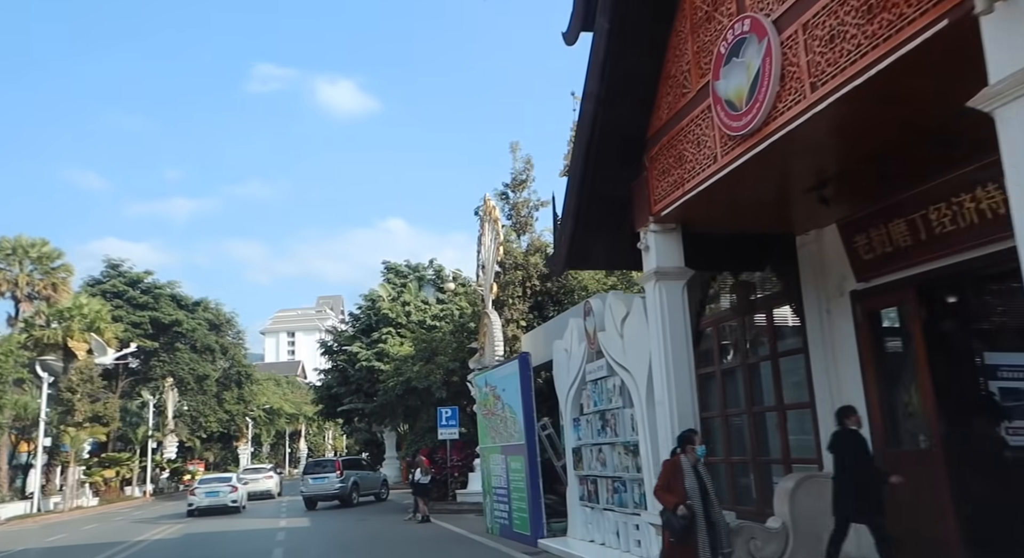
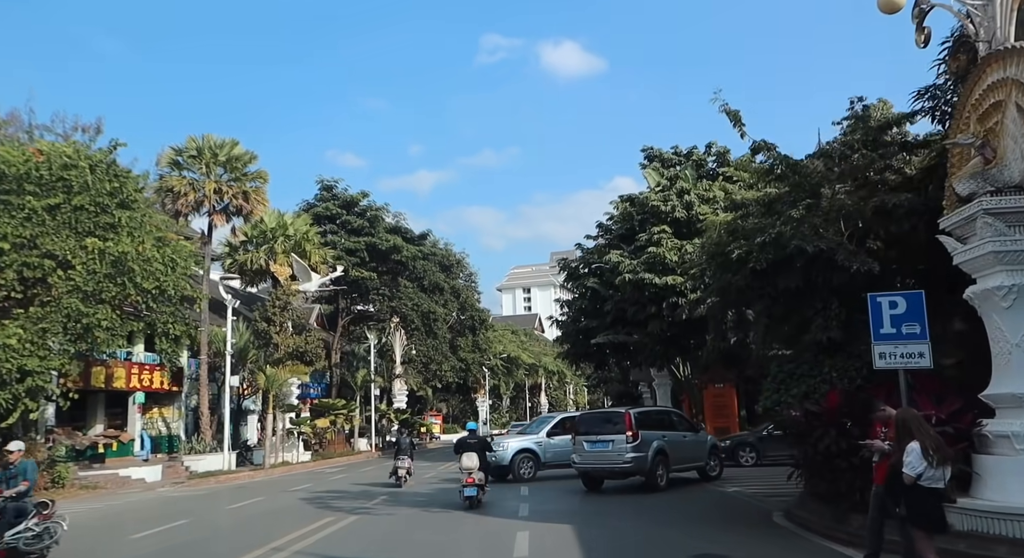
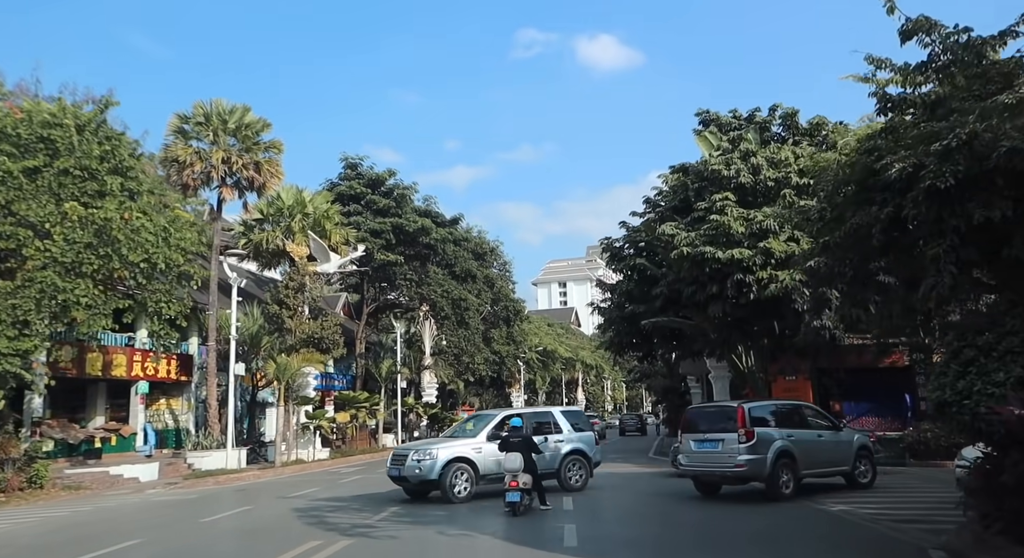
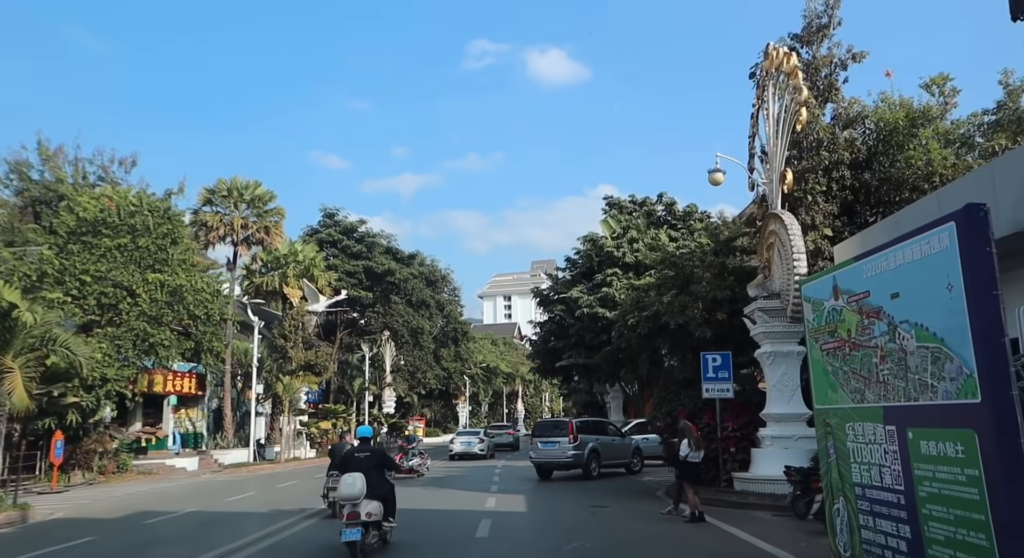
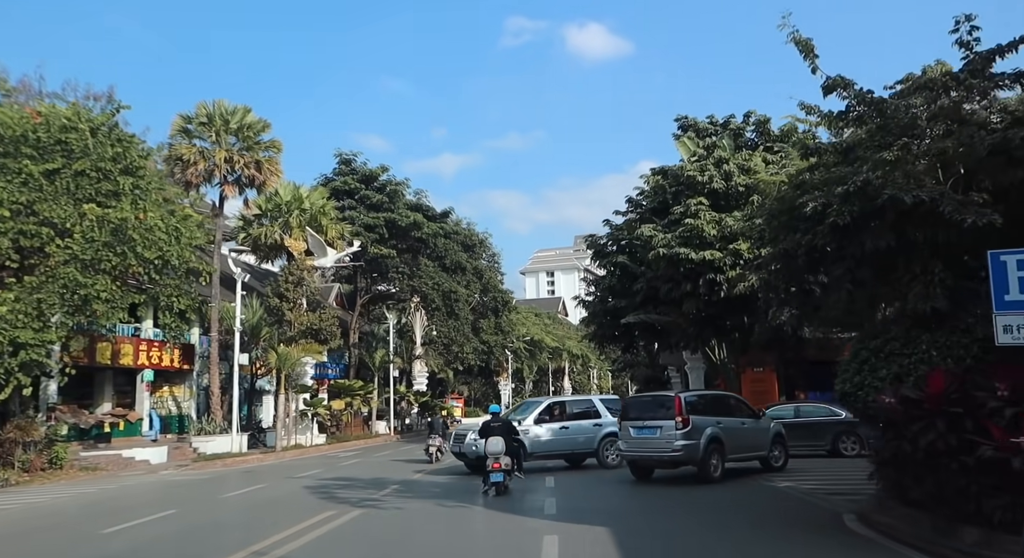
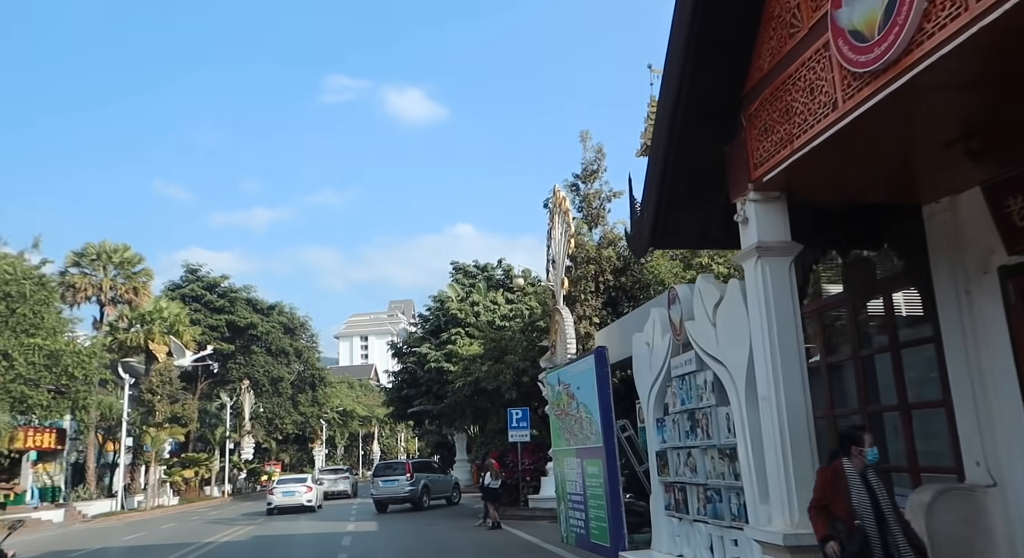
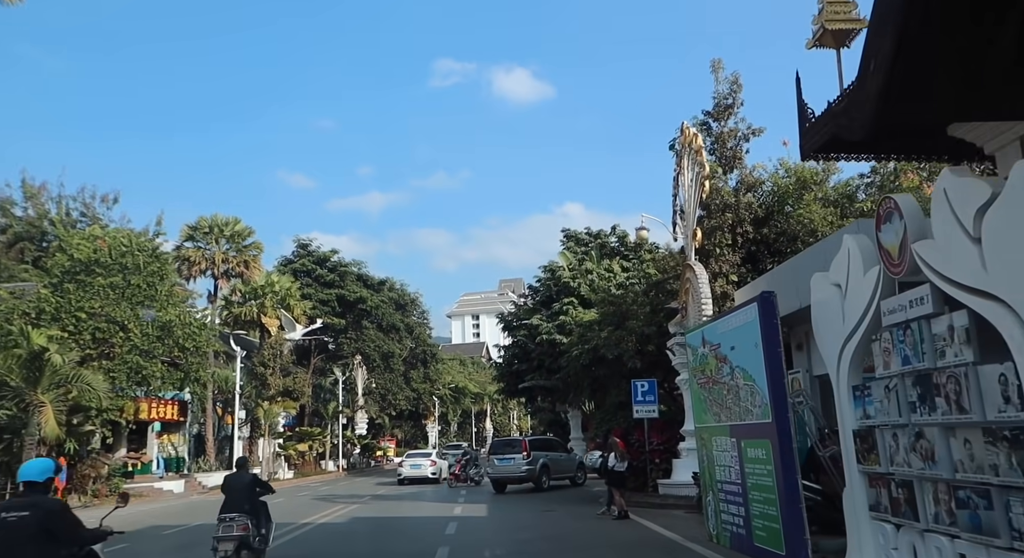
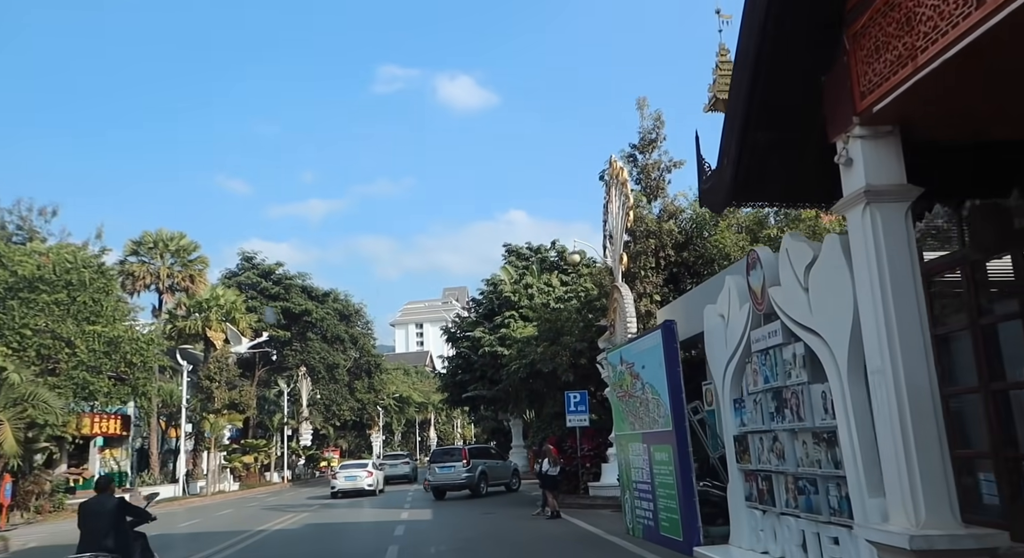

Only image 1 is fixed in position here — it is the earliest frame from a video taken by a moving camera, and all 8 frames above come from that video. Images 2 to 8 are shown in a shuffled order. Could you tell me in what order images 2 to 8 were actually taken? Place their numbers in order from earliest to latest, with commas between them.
6, 8, 7, 4, 2, 5, 3
